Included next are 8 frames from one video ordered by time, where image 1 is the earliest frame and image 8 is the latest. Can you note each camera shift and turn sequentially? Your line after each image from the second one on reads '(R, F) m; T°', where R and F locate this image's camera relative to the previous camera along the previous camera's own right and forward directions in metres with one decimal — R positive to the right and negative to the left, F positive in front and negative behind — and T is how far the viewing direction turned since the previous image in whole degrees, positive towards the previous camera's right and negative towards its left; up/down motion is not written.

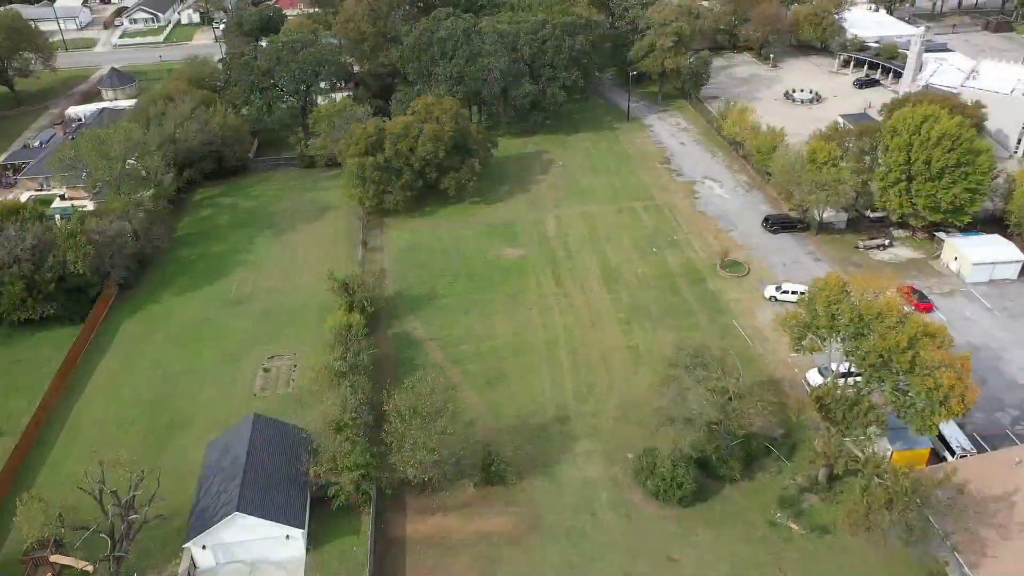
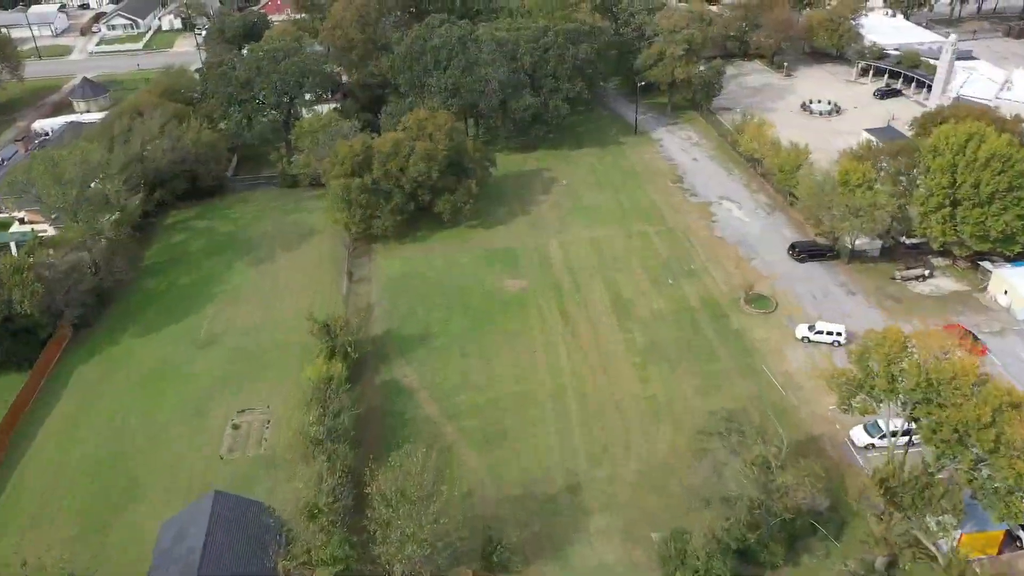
(-0.2, +4.0) m; 0°
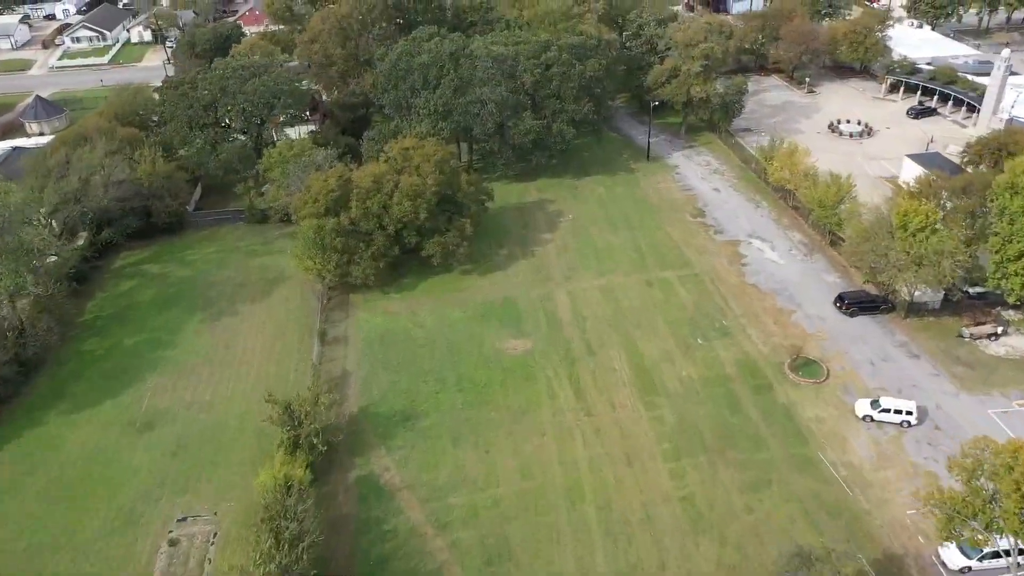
(-0.3, +5.7) m; 0°
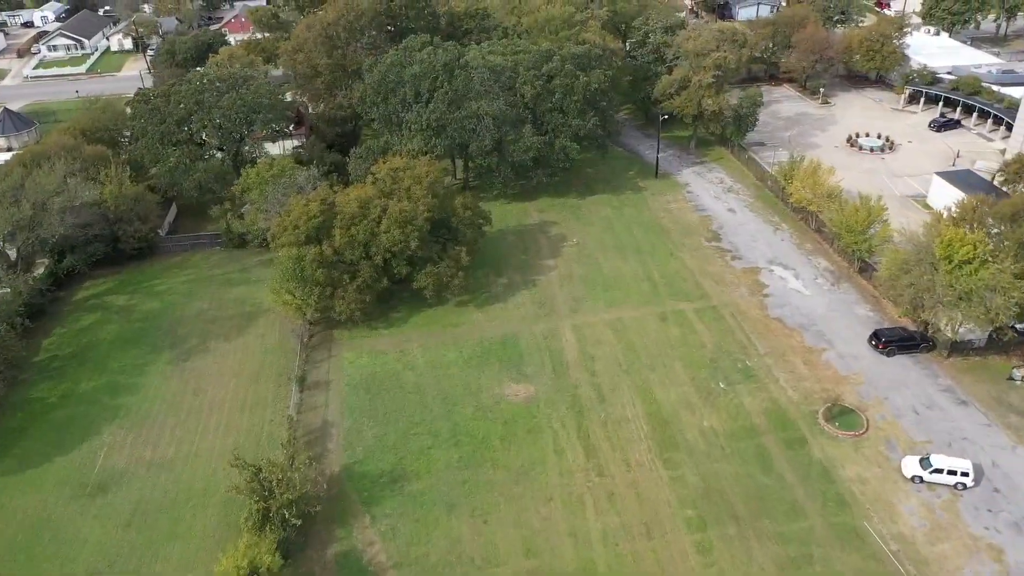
(-0.2, +3.3) m; 0°
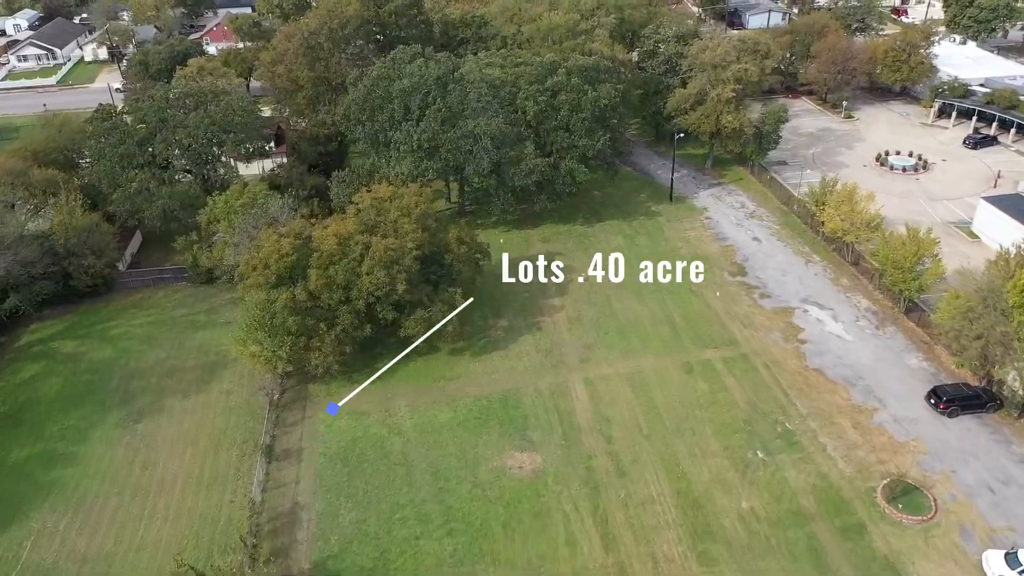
(-0.2, +4.1) m; 0°
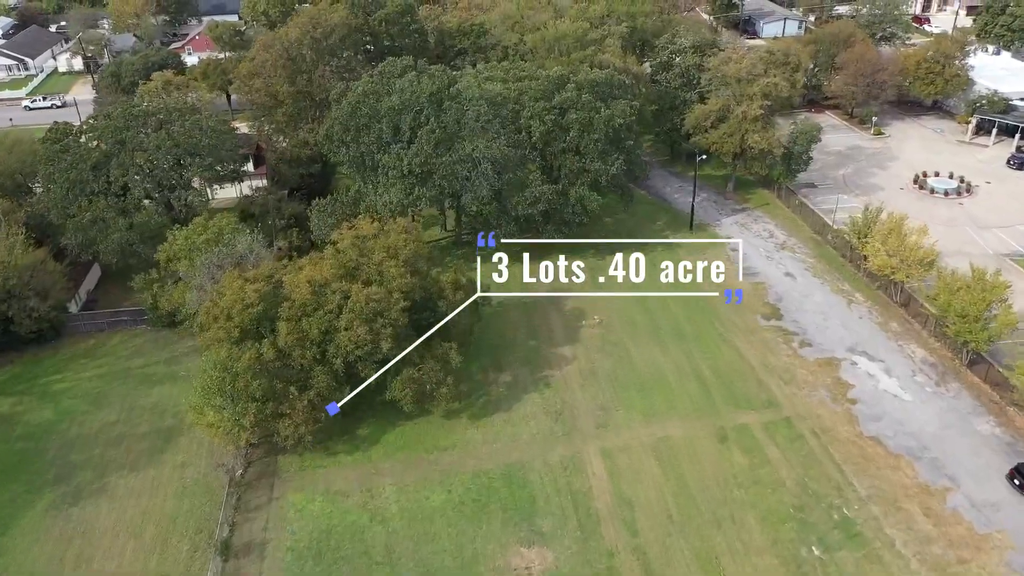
(-0.2, +4.1) m; 0°
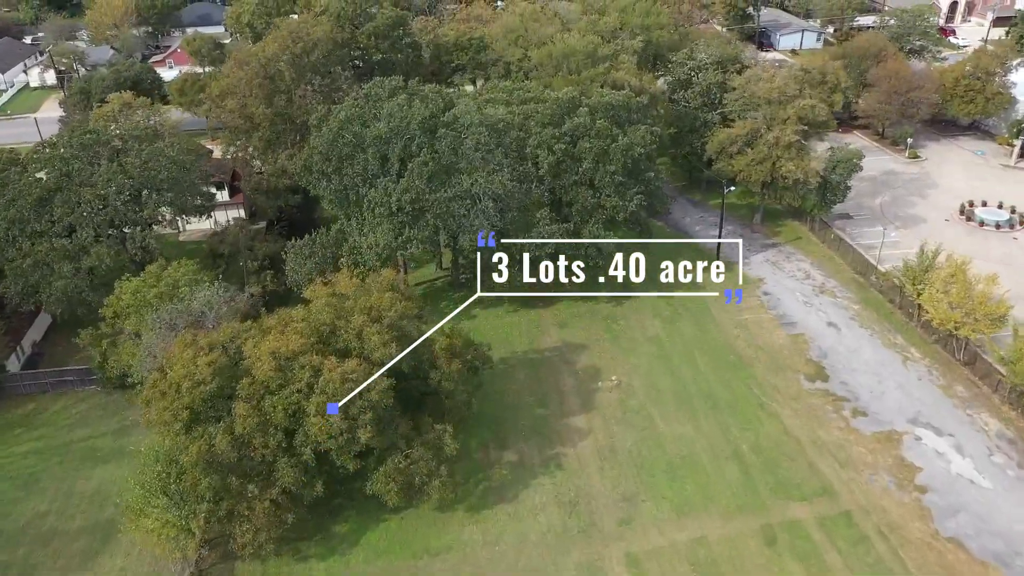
(-0.2, +4.0) m; 0°
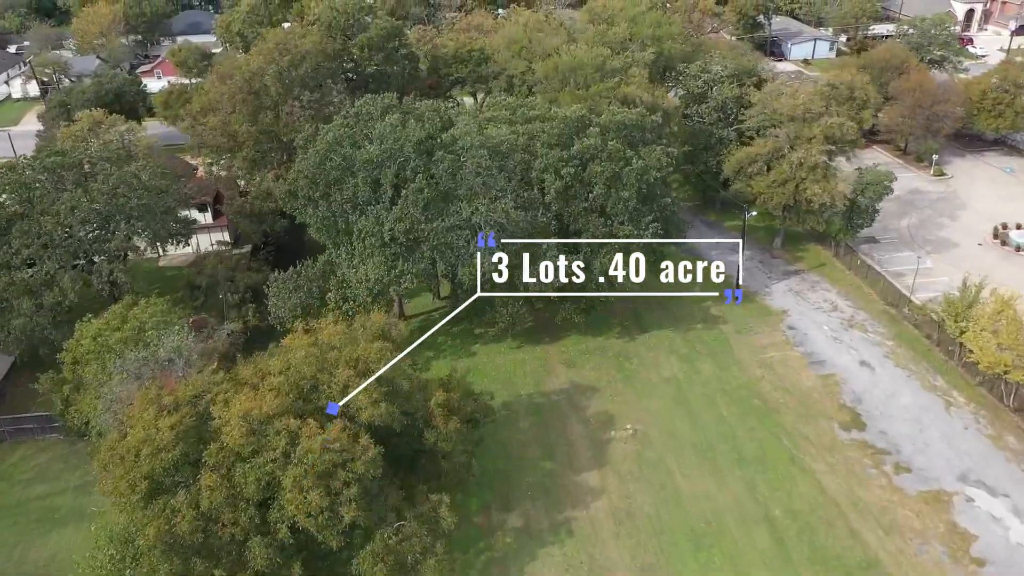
(-0.1, +2.4) m; 0°
